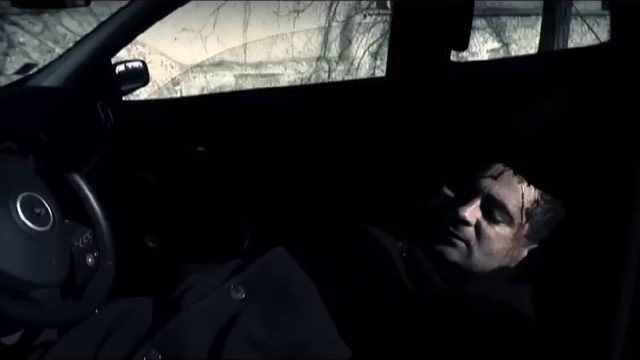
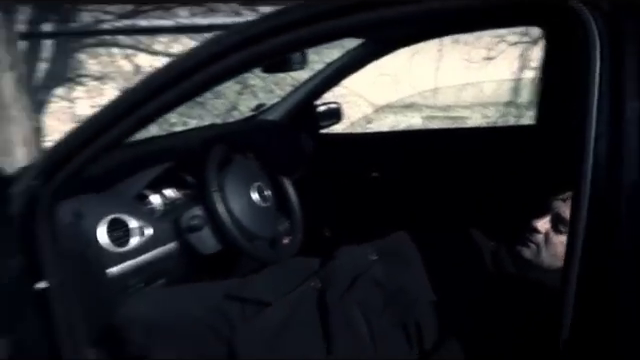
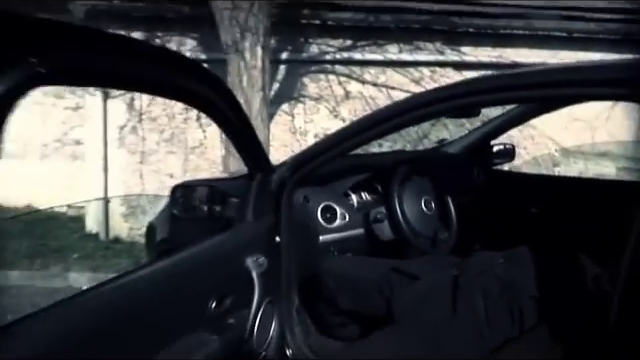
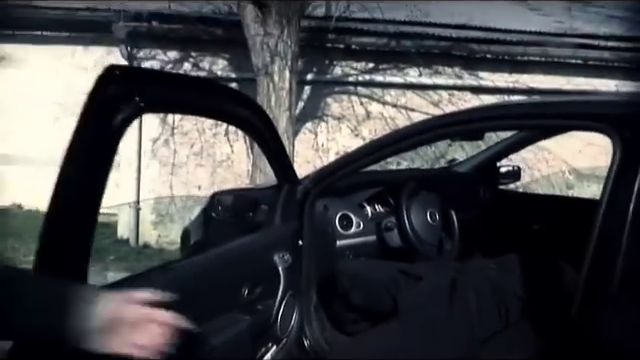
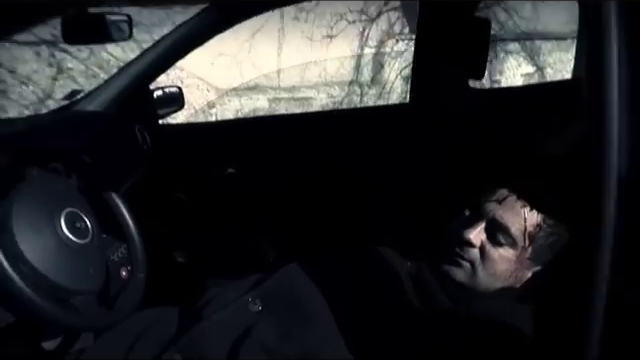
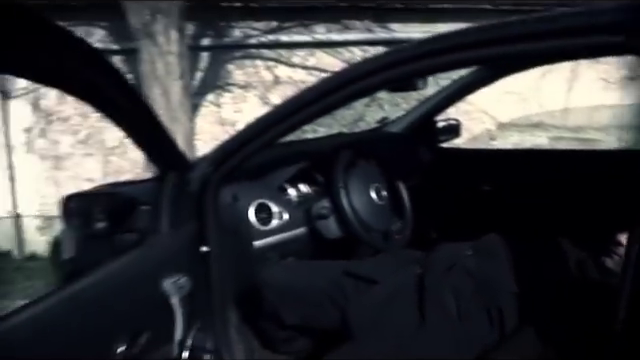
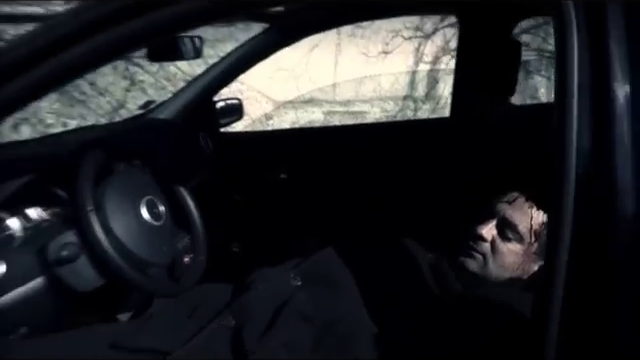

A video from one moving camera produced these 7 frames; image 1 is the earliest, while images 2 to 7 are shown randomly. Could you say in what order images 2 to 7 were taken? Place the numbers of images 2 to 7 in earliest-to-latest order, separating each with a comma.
5, 7, 2, 6, 3, 4
